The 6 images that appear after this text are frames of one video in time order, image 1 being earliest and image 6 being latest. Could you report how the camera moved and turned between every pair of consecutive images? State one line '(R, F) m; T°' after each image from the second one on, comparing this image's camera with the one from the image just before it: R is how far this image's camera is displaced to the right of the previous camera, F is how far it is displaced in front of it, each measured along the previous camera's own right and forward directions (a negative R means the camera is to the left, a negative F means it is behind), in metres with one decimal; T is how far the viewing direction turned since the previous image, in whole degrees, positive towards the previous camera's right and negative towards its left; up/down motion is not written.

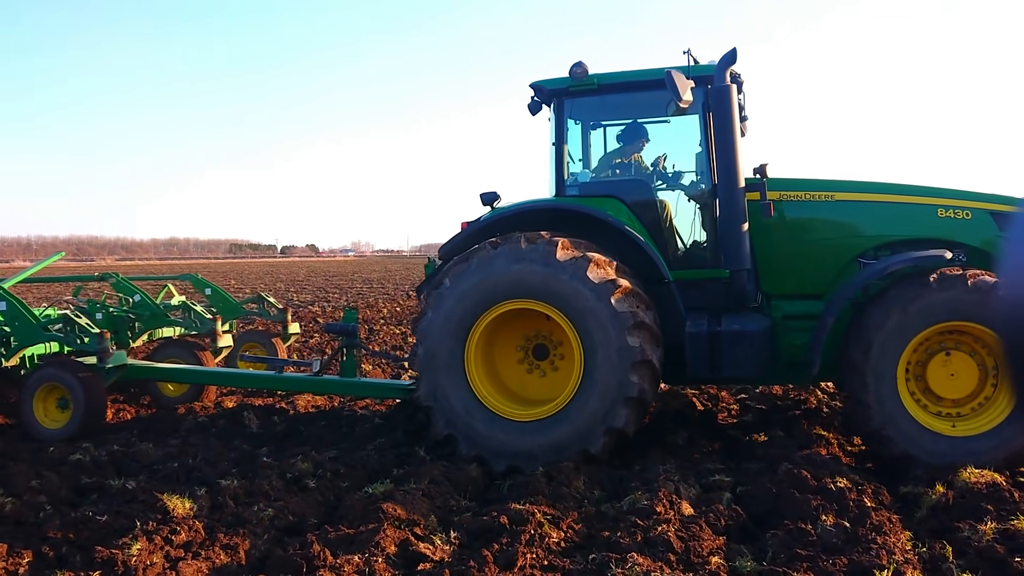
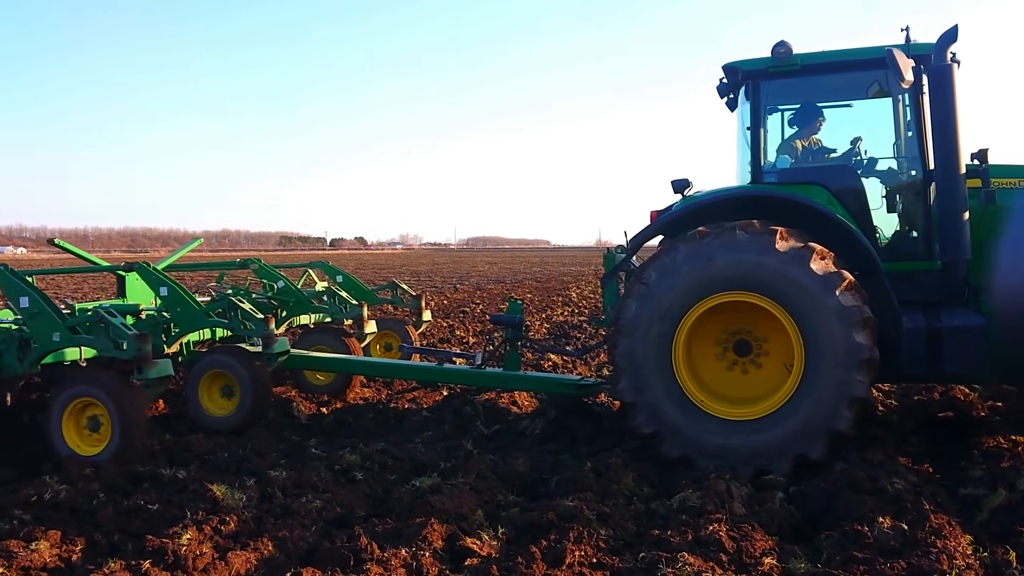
(0.0, 0.0) m; -3°
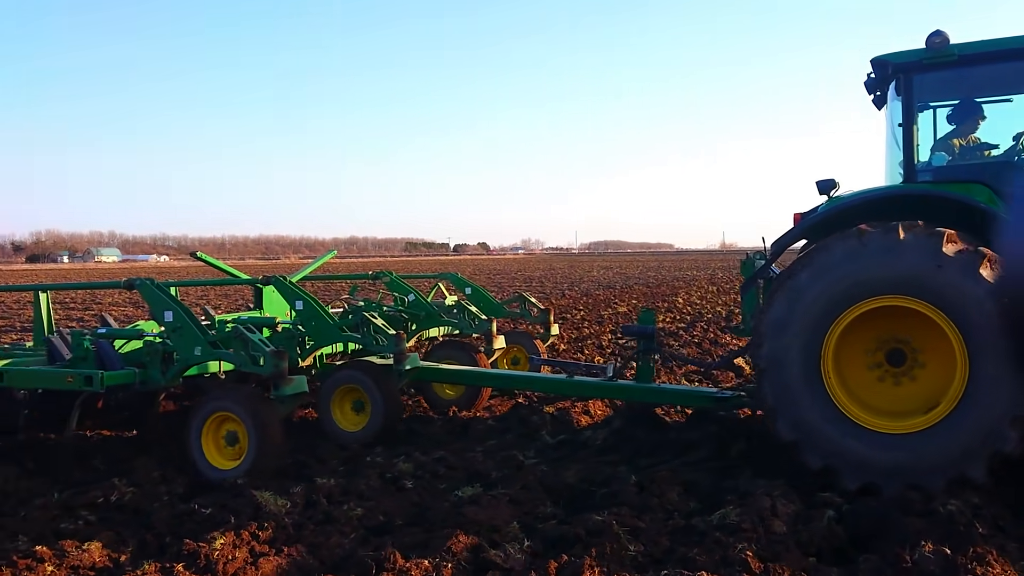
(+0.4, 0.0) m; -7°
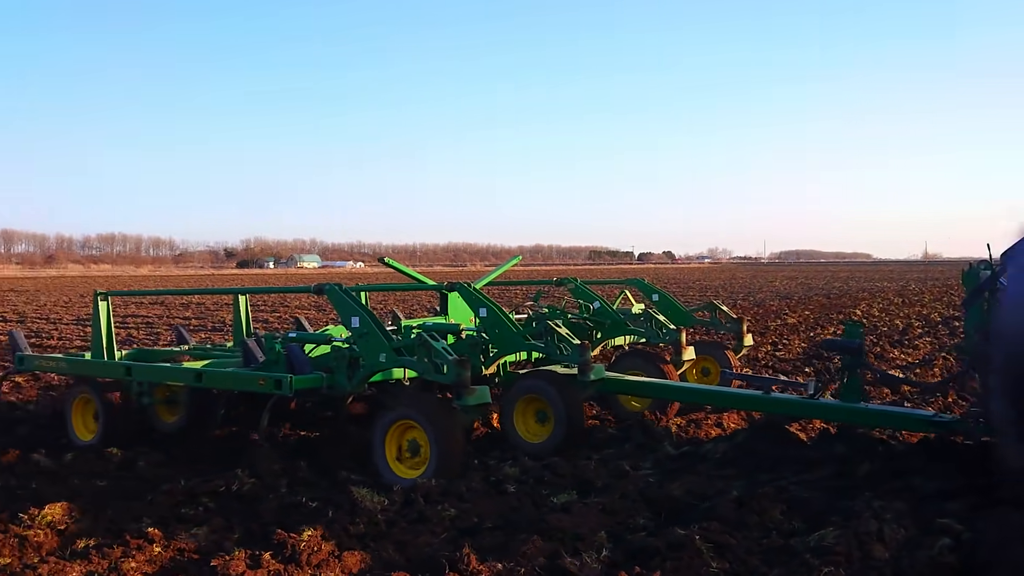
(+0.4, 0.0) m; -11°
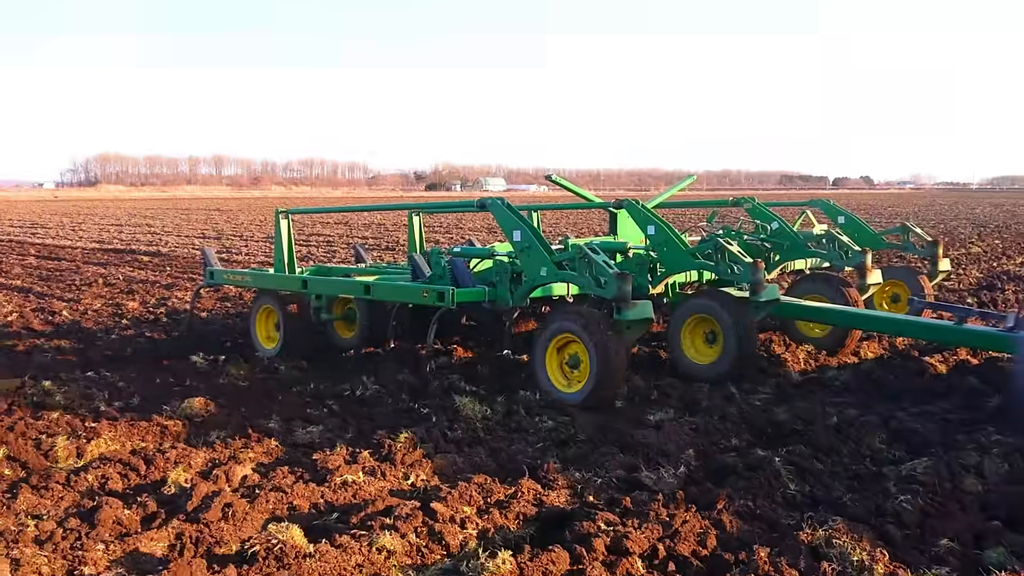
(+0.4, -0.1) m; -11°
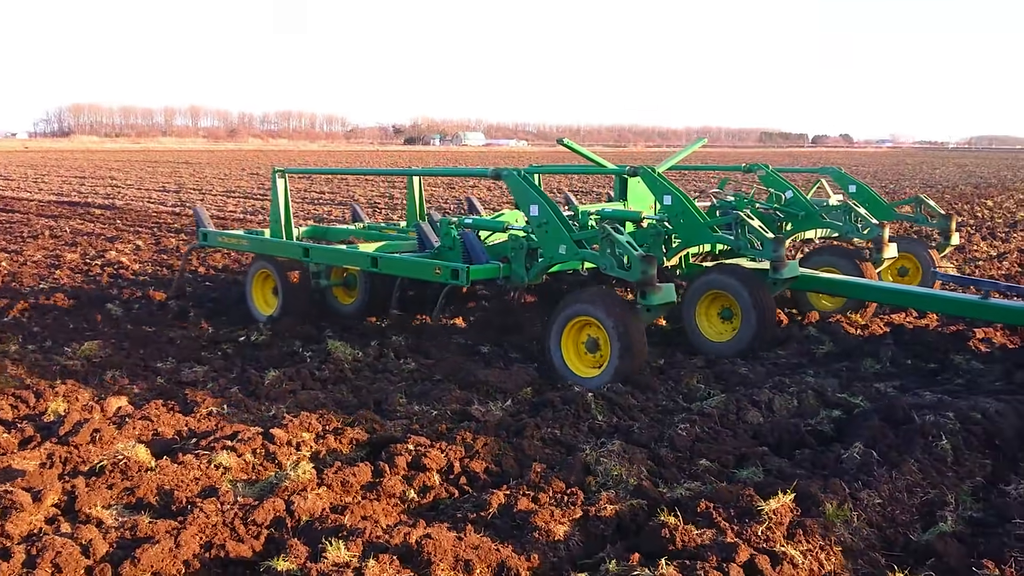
(+0.6, -0.5) m; +1°
